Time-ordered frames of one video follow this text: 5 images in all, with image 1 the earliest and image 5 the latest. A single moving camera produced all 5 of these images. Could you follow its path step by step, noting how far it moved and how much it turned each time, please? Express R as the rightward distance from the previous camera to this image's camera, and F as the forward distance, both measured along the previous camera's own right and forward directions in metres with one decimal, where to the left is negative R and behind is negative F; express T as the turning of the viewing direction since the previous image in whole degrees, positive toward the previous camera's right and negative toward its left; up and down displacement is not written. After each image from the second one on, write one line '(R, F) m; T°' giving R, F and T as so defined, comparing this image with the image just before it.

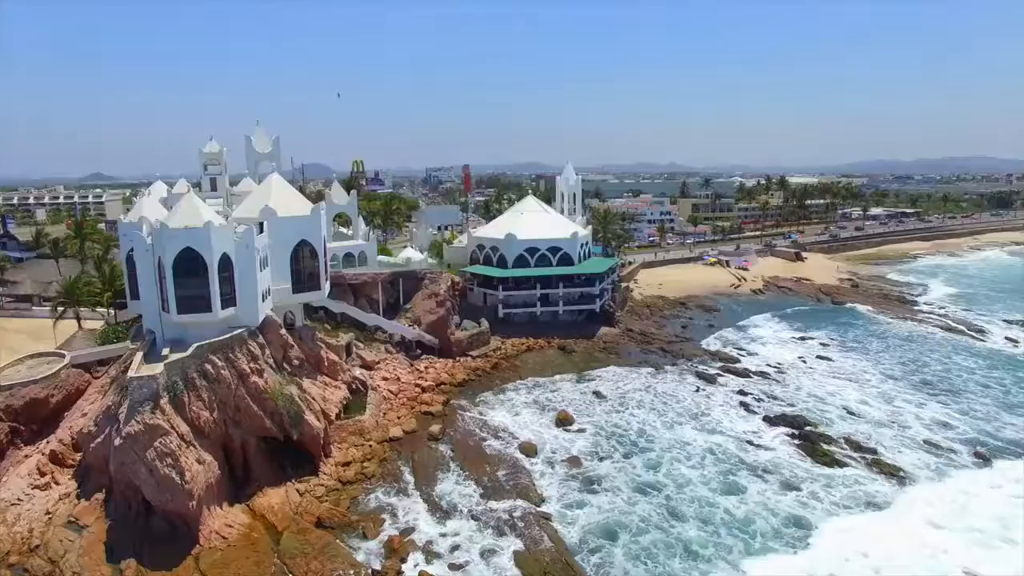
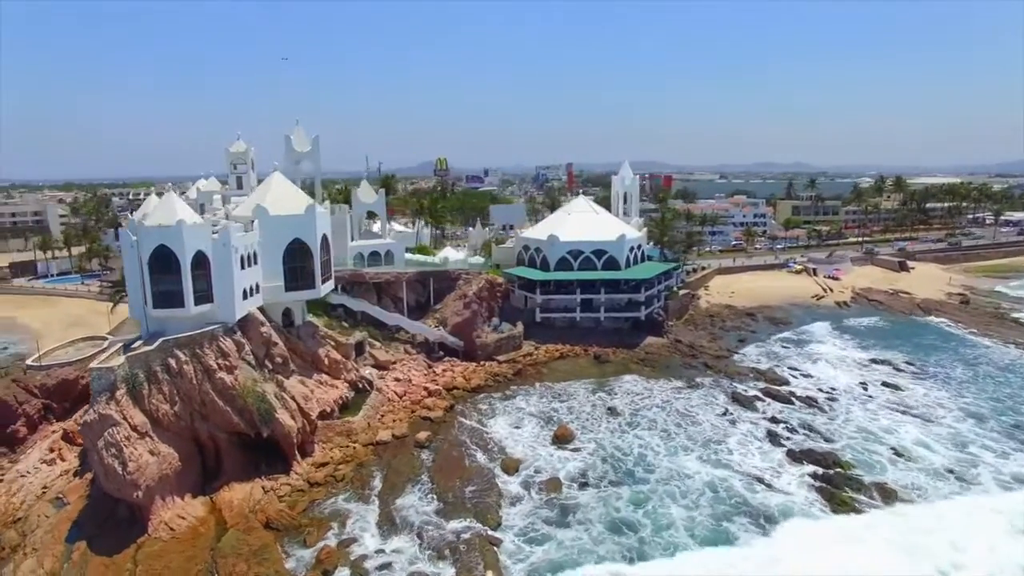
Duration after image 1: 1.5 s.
(+6.4, +2.5) m; -11°
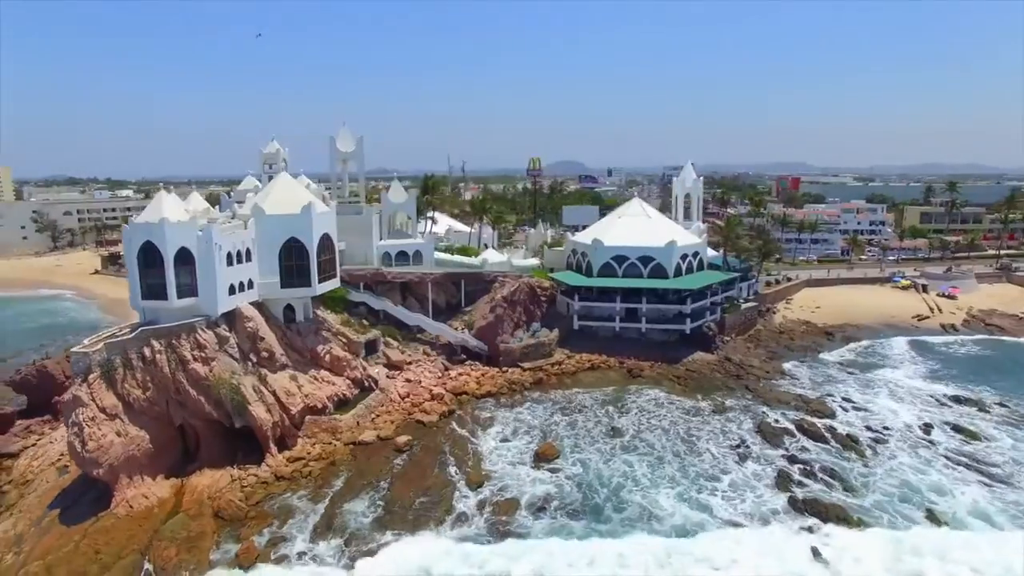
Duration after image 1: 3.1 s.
(+7.5, +2.4) m; -12°
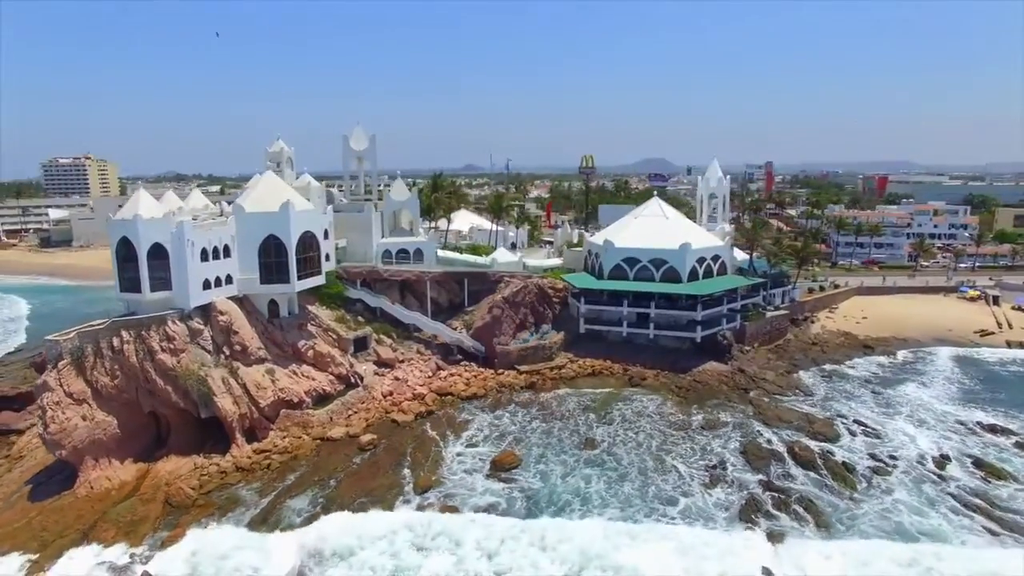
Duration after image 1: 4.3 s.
(+6.1, +1.4) m; -8°
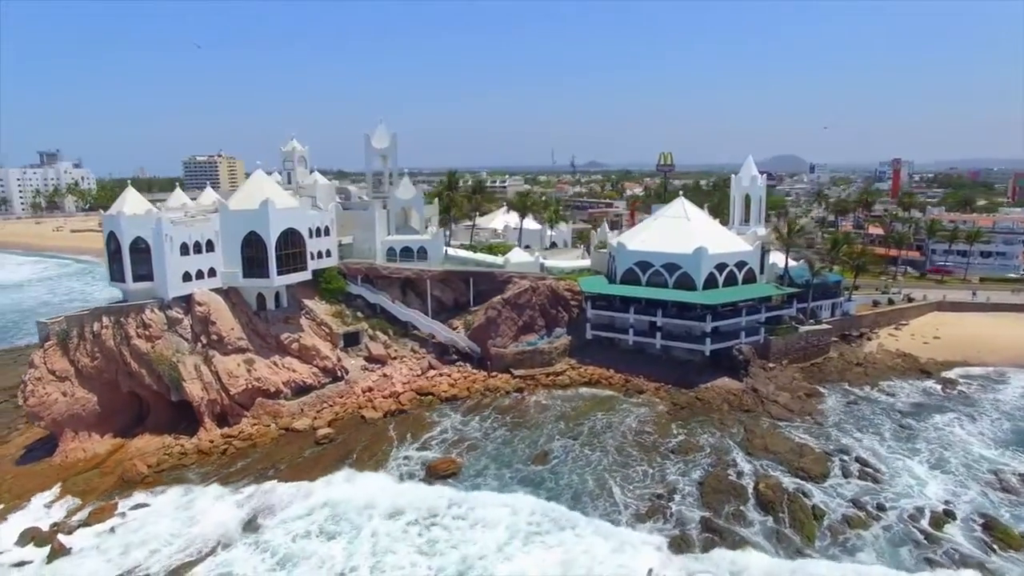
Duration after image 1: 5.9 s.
(+8.6, +2.0) m; -11°
